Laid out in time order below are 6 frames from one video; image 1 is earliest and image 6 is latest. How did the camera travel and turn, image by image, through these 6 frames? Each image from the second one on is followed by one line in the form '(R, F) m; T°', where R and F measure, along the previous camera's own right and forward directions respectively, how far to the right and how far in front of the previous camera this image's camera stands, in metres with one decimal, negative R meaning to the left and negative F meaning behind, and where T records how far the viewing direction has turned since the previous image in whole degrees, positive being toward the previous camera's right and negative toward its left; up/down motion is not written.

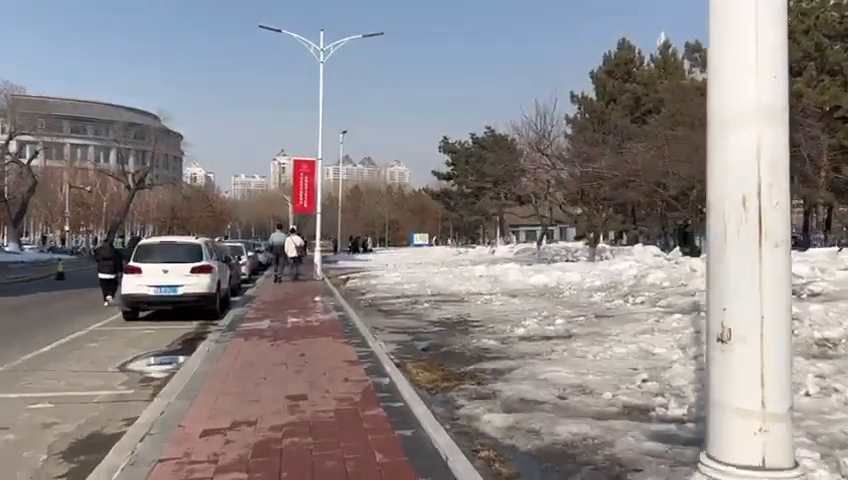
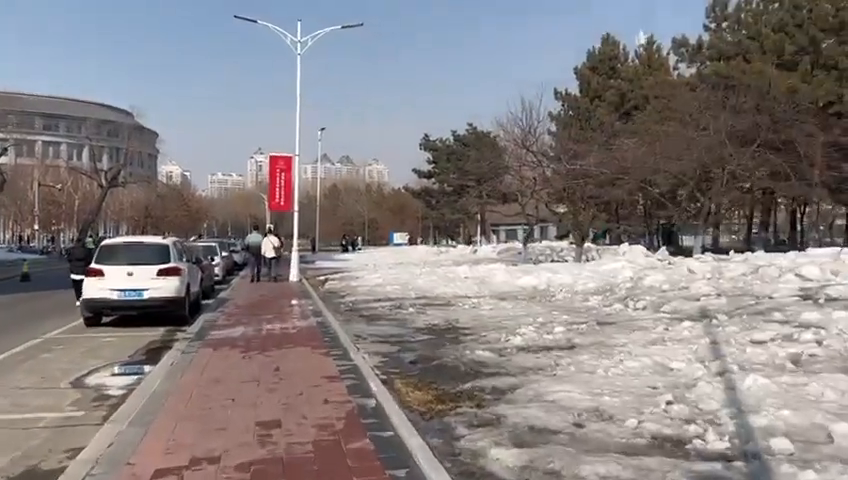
(-0.2, +1.2) m; +2°
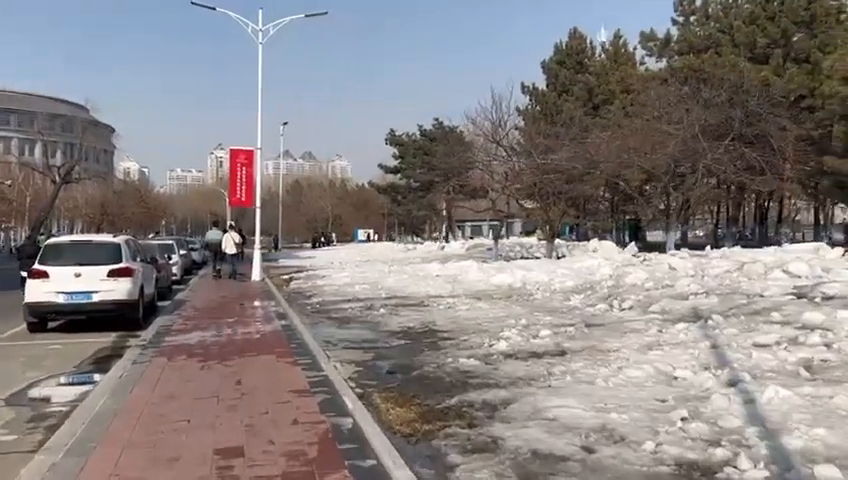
(-0.2, +1.0) m; +3°
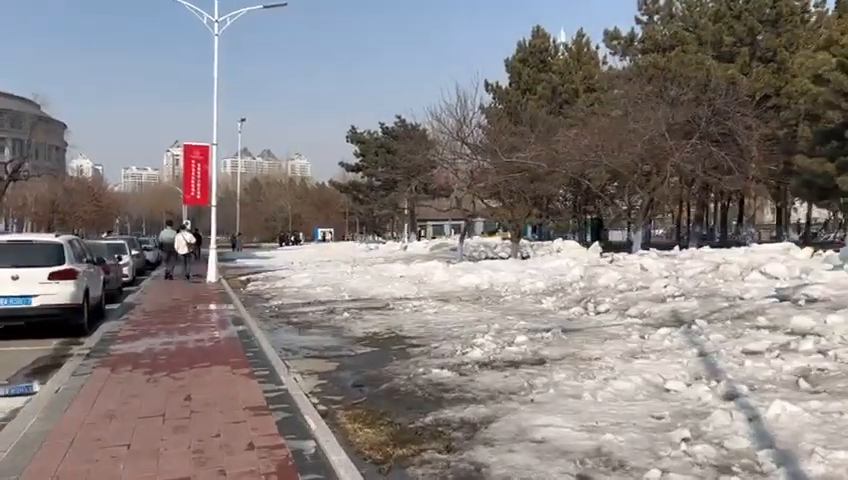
(-0.1, +0.8) m; +3°
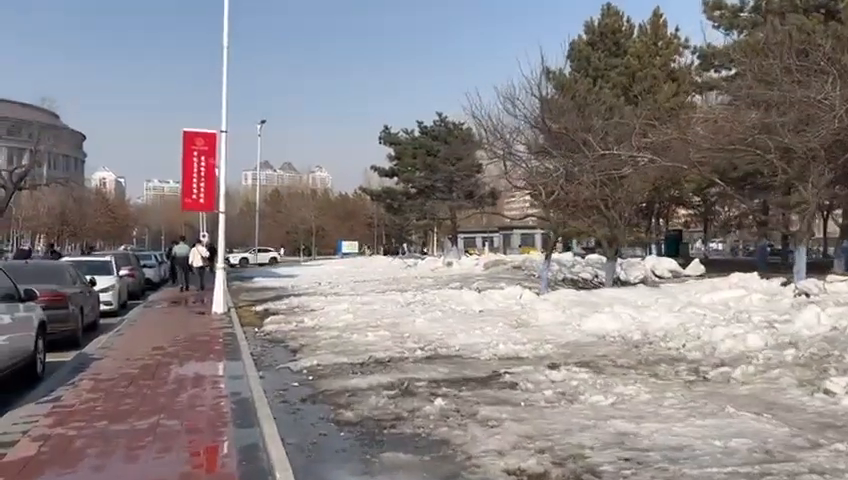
(-1.8, +7.6) m; -1°
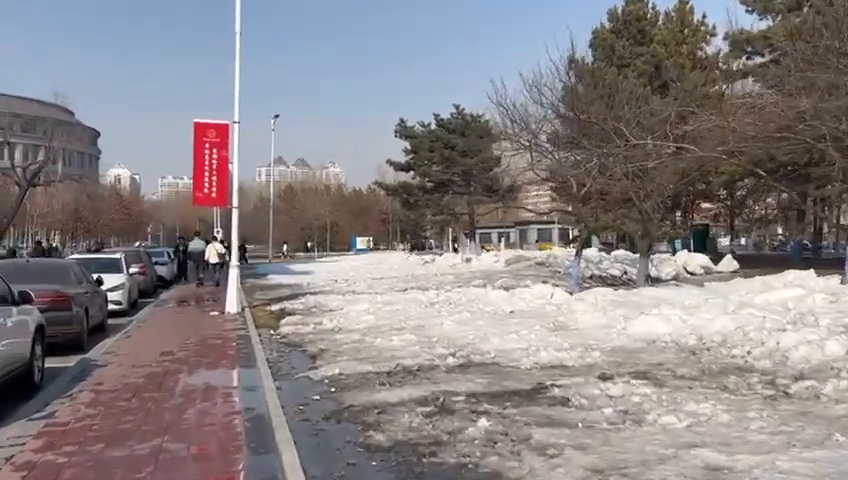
(-0.3, +1.2) m; -1°
